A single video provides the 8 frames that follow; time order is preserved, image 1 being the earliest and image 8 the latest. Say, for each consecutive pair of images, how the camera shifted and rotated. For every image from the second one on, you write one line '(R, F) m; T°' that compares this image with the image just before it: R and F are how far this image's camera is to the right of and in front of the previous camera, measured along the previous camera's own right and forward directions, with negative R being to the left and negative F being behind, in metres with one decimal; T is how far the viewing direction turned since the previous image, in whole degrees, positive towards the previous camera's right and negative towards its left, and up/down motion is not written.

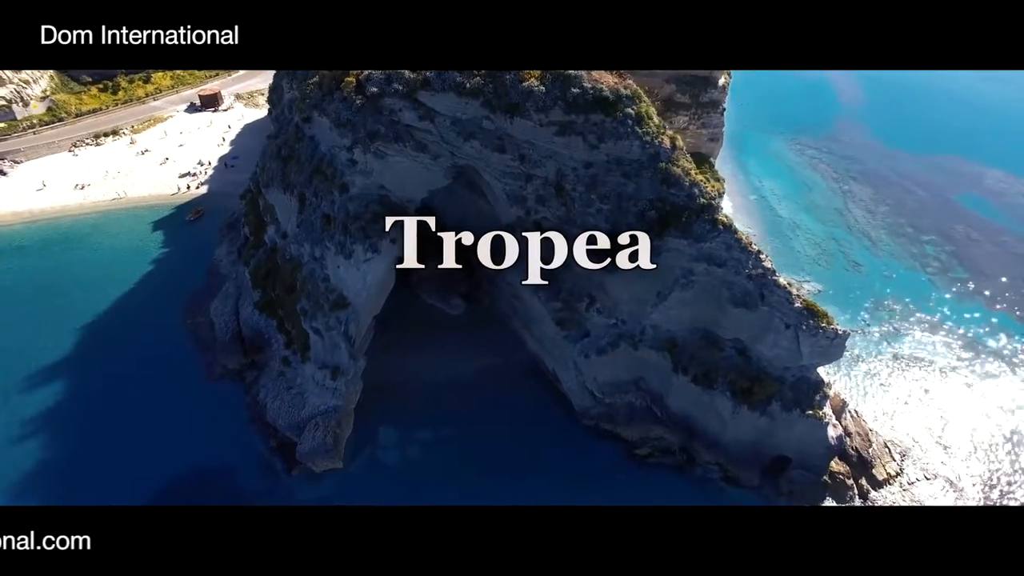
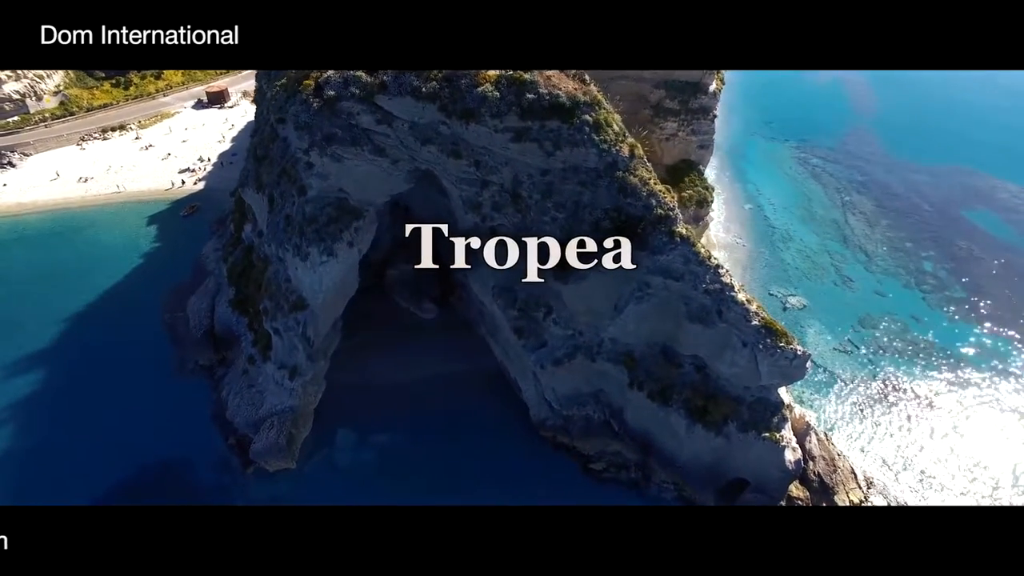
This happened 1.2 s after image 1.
(+3.1, +0.4) m; -3°
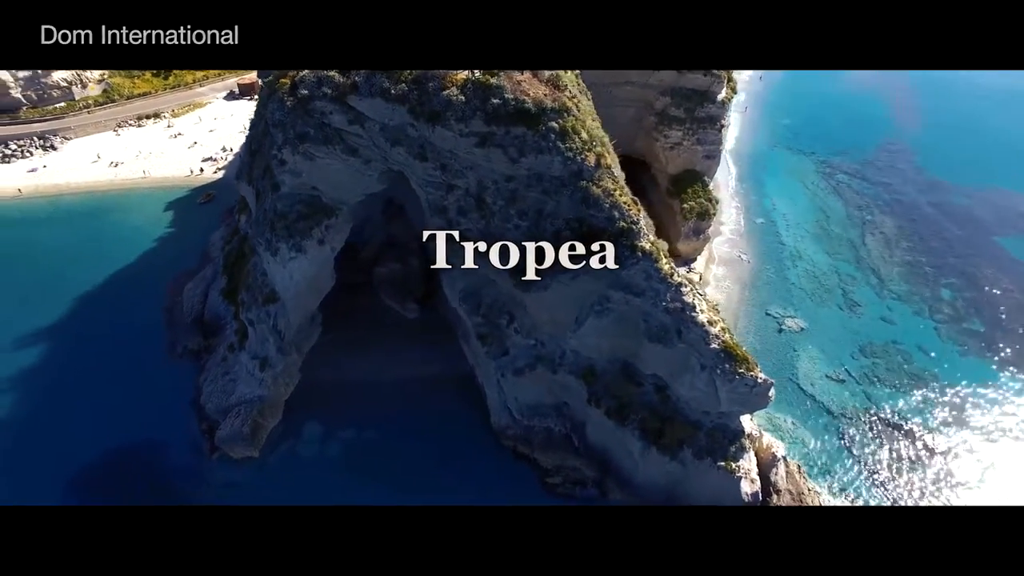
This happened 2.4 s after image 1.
(+3.6, +0.5) m; -5°
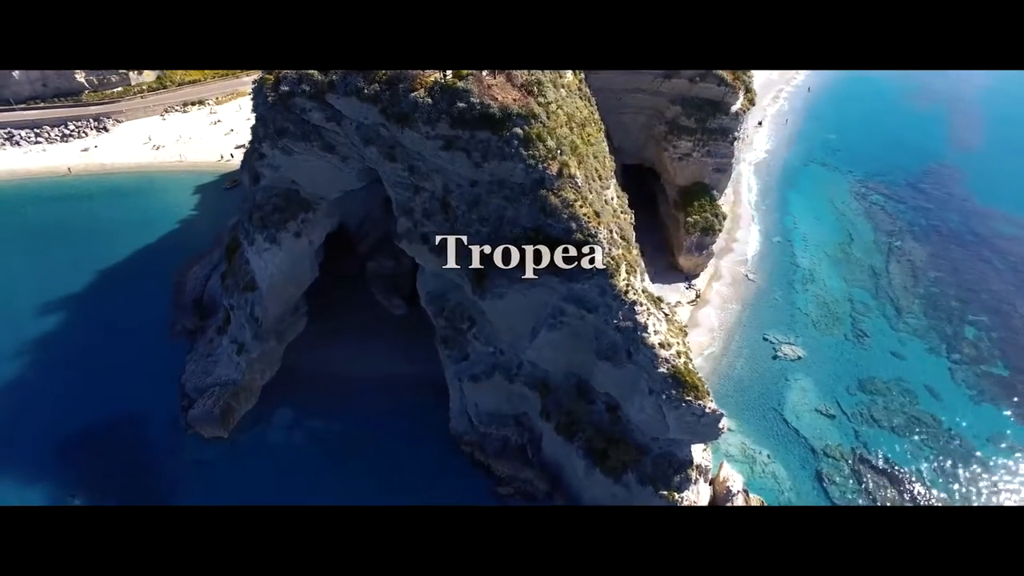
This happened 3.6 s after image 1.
(+4.1, +0.5) m; -6°
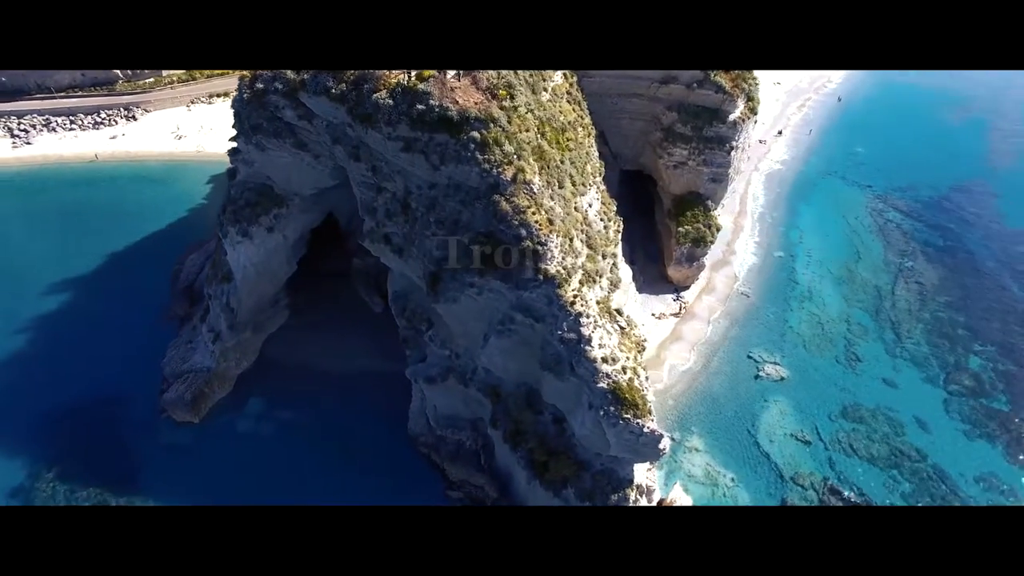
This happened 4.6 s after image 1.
(+3.5, +0.4) m; -4°
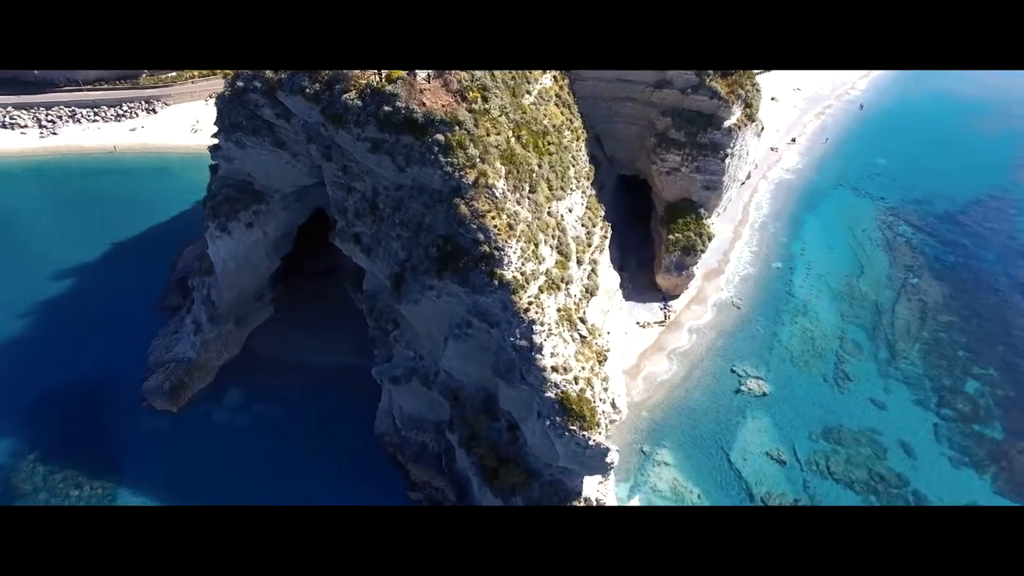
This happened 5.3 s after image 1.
(+2.8, +0.3) m; -3°
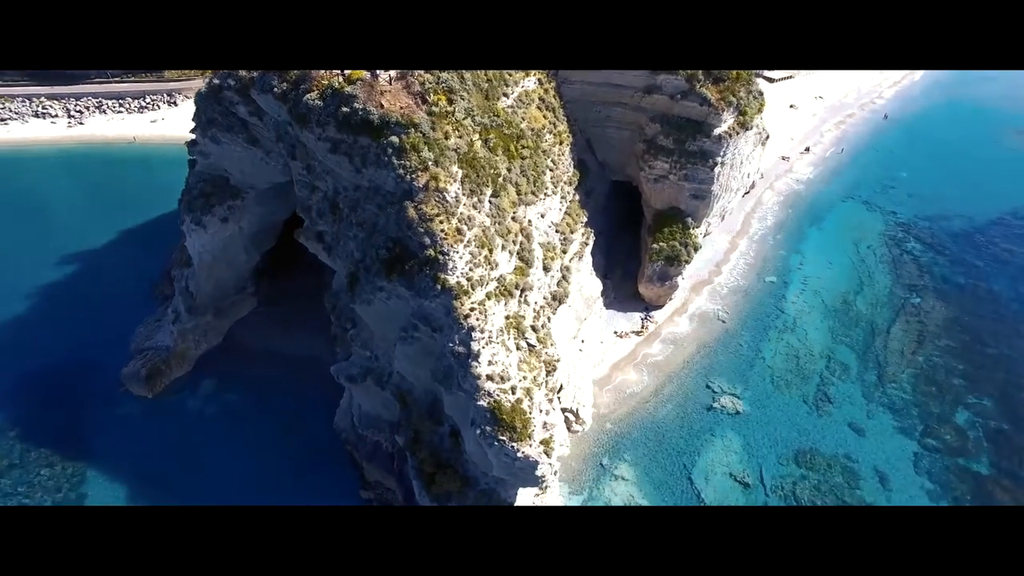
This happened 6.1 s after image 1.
(+3.4, +0.3) m; -4°
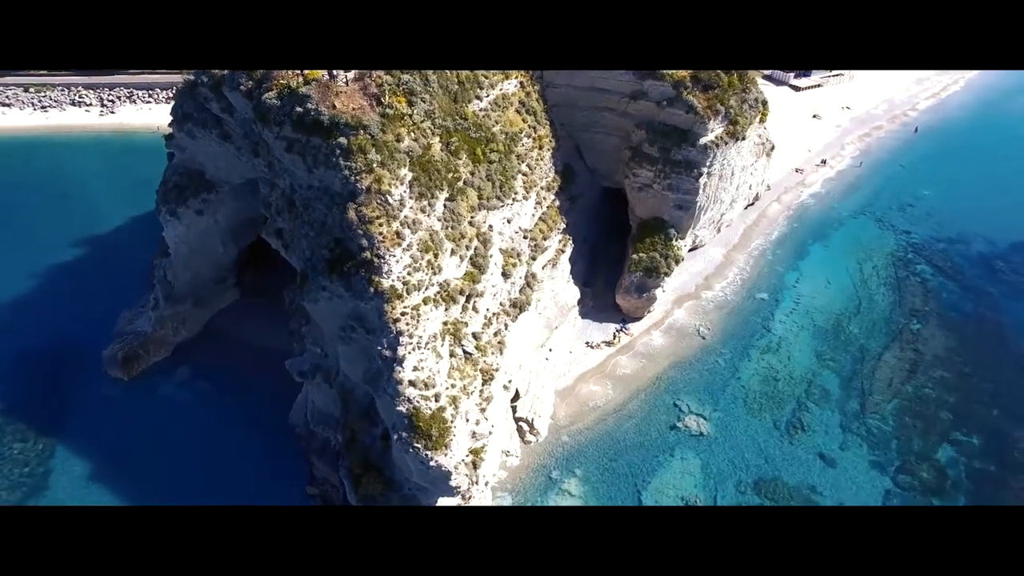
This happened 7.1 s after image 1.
(+3.9, +0.5) m; -5°
